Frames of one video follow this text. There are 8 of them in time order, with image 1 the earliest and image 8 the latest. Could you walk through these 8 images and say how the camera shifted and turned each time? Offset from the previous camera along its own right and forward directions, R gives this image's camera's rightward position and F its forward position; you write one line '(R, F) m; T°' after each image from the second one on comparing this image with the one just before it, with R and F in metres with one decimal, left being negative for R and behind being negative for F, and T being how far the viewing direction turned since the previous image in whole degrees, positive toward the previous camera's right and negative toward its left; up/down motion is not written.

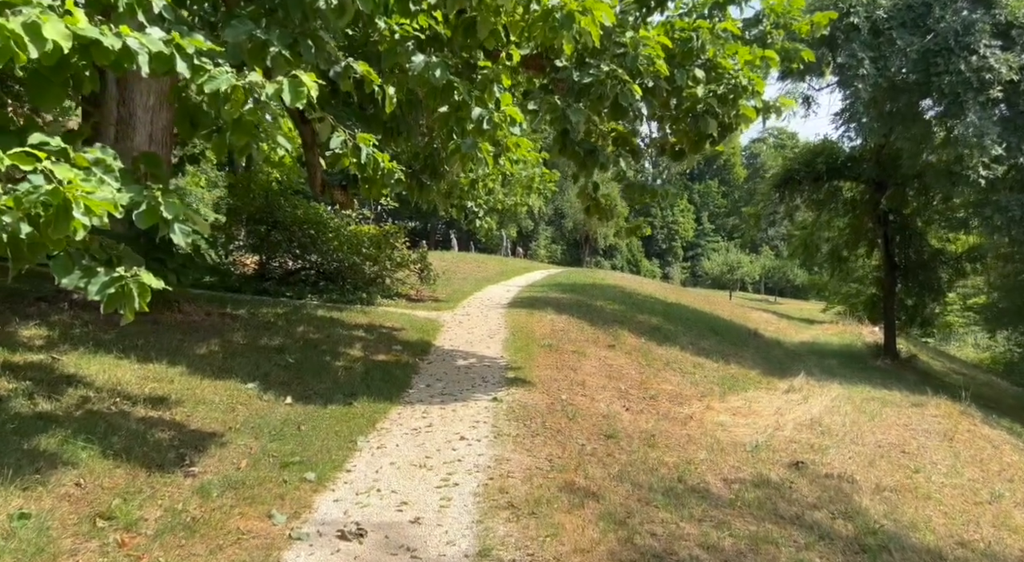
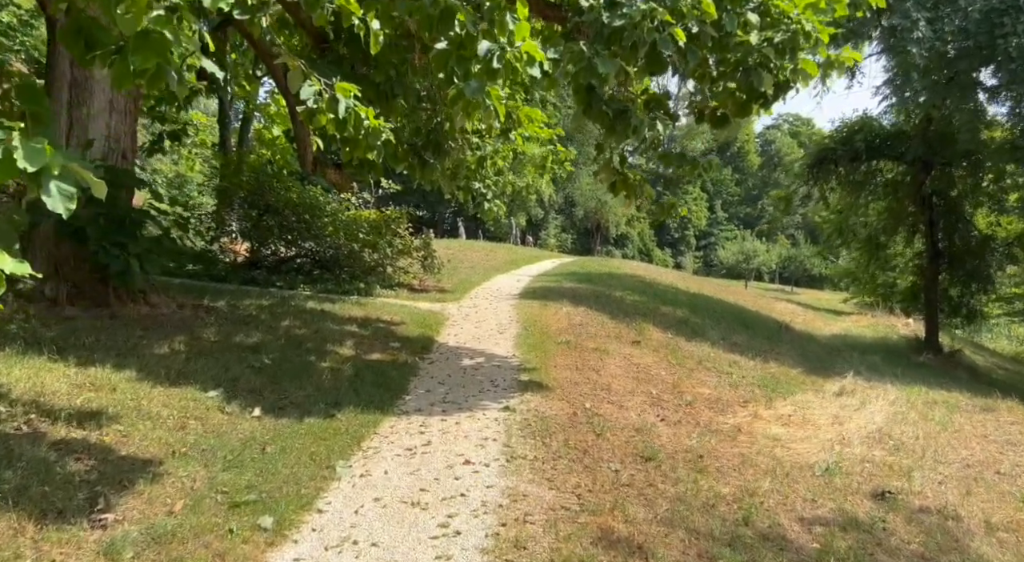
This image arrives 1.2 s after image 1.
(0.0, +1.2) m; -1°
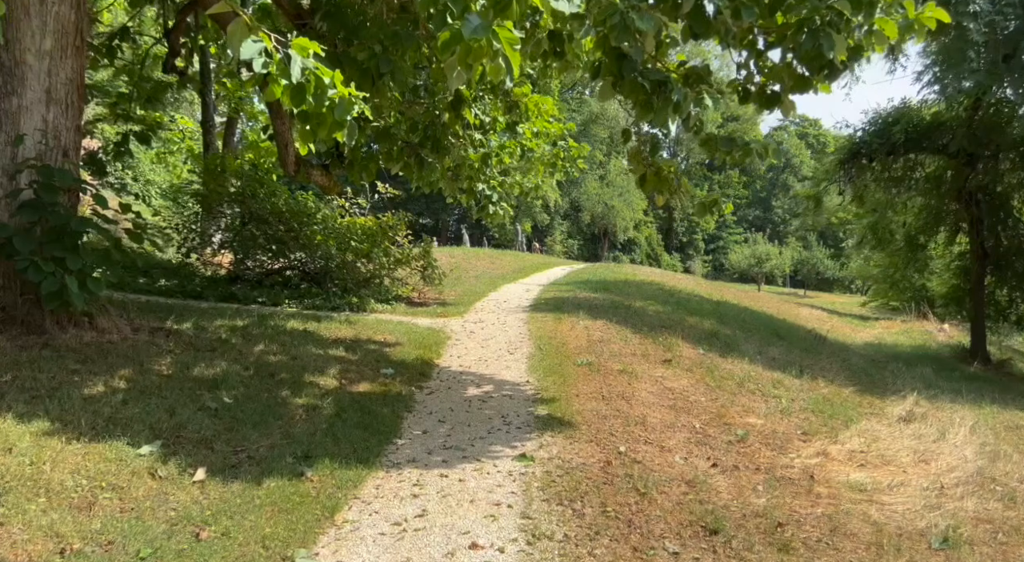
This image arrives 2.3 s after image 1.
(-0.1, +1.3) m; 0°
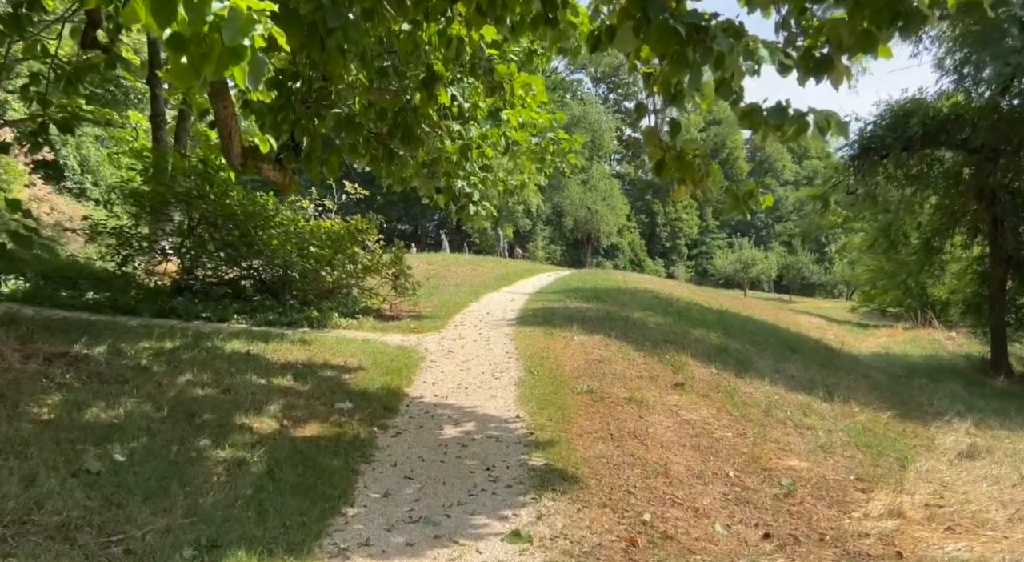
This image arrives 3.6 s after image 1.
(0.0, +1.4) m; +1°
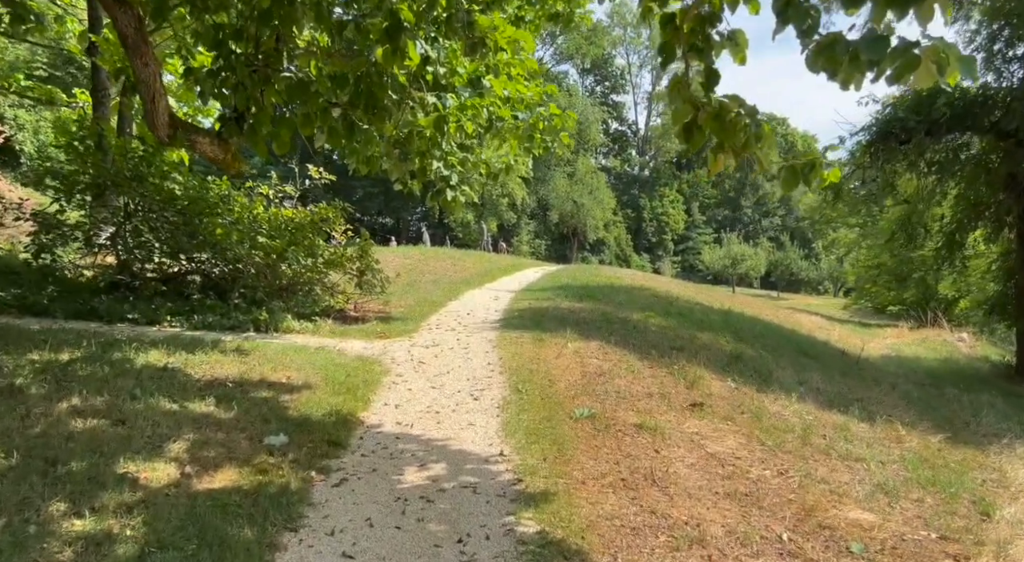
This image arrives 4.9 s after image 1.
(0.0, +1.3) m; +1°
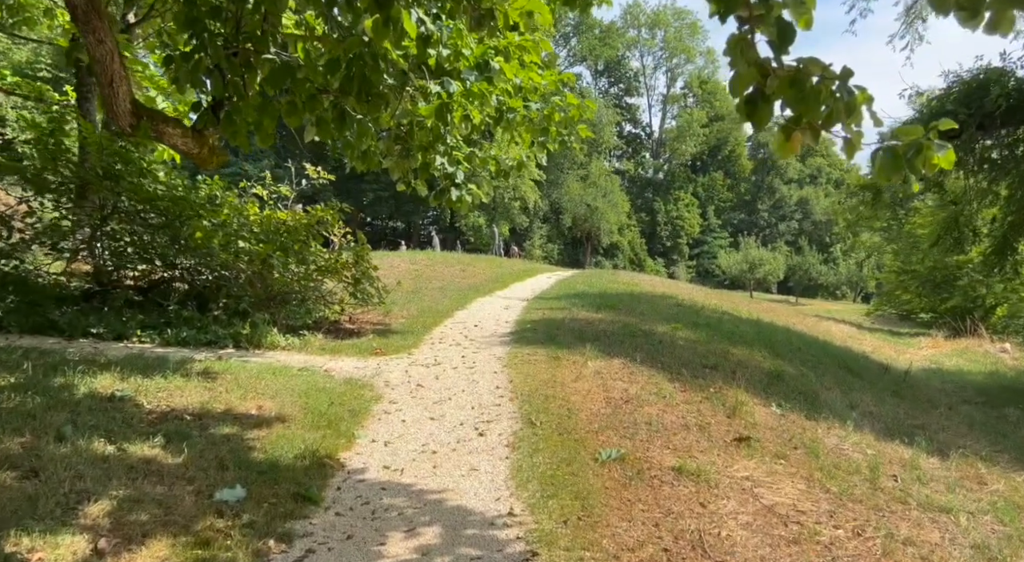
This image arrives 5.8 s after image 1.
(0.0, +0.9) m; -1°
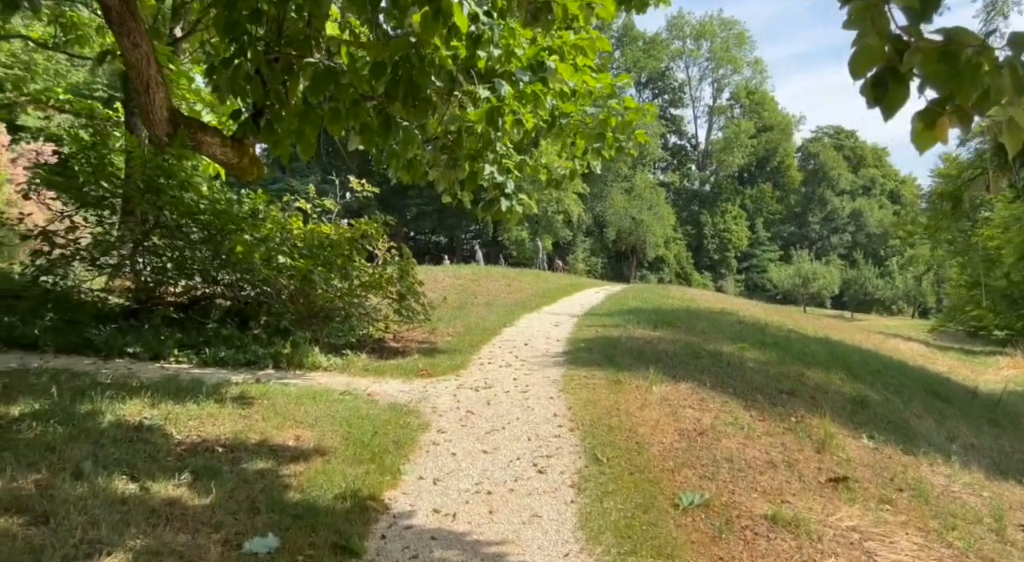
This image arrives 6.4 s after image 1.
(-0.1, +0.5) m; -3°
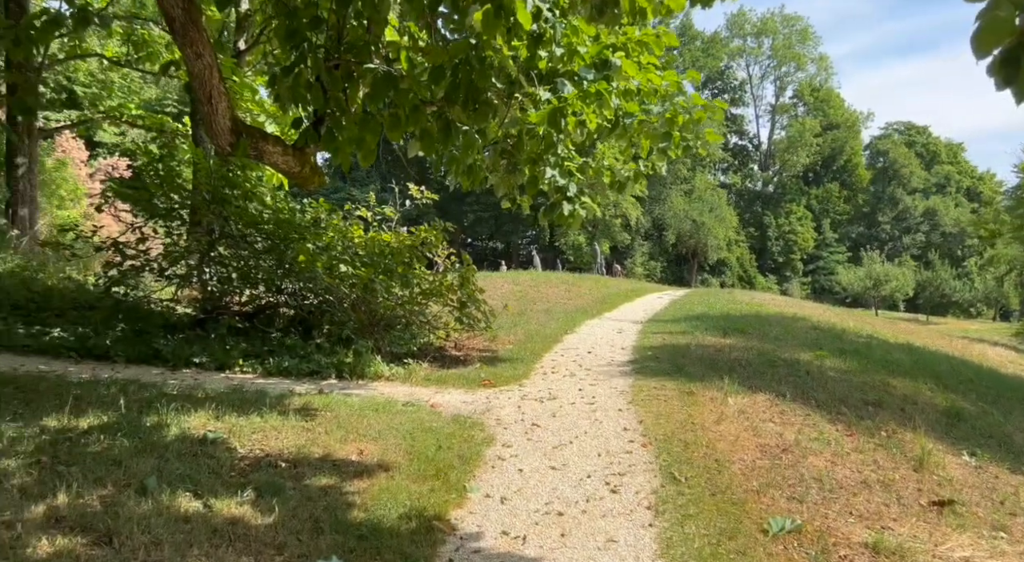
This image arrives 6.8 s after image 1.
(-0.1, +0.2) m; -4°
